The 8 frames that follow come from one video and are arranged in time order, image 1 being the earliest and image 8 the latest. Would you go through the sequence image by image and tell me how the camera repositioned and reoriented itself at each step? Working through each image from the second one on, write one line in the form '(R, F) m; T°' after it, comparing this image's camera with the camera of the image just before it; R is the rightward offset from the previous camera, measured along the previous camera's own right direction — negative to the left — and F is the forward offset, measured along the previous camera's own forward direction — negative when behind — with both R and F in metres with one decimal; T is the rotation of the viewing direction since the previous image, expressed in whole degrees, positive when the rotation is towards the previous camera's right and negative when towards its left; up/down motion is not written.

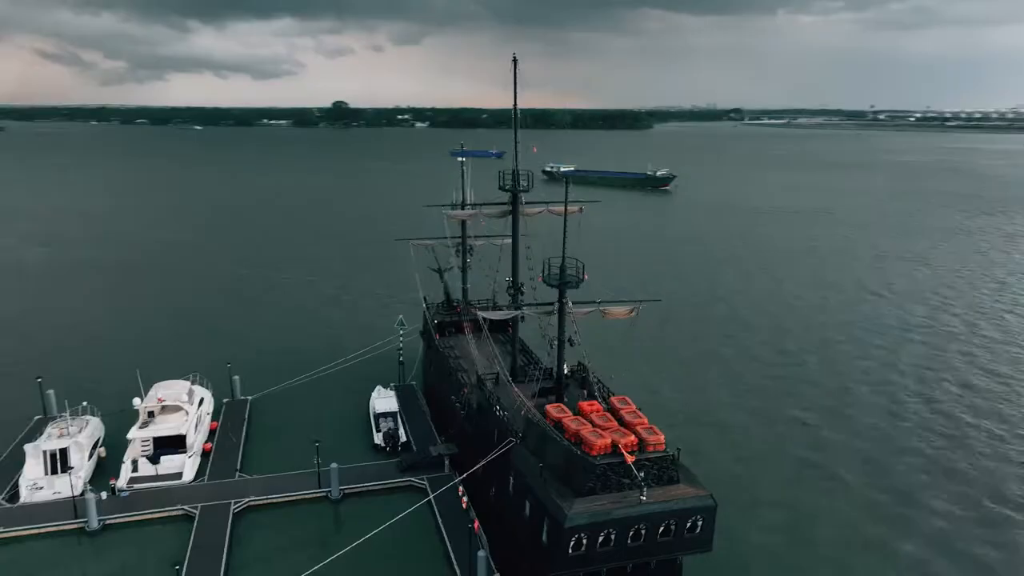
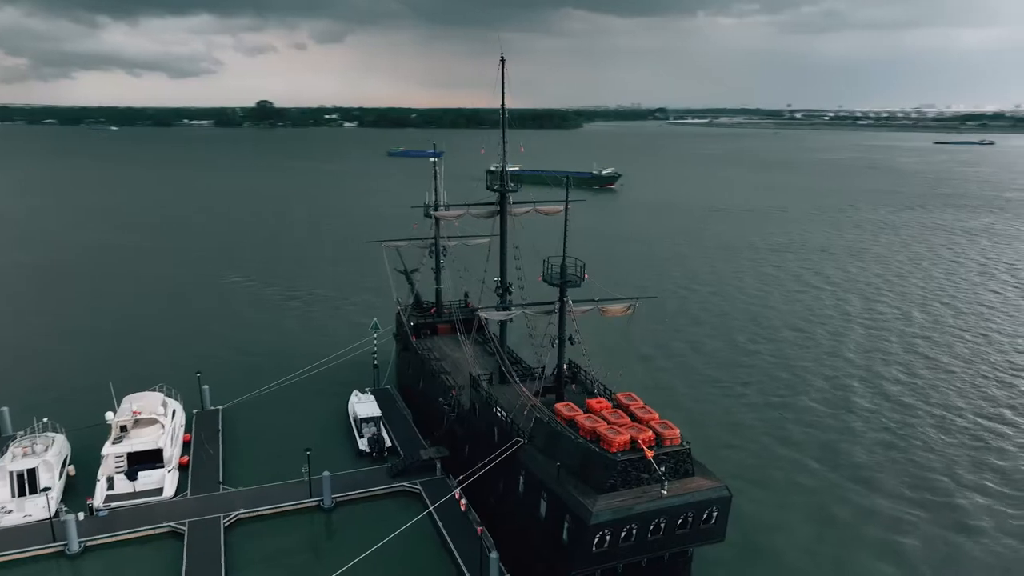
(-2.3, +0.1) m; +5°
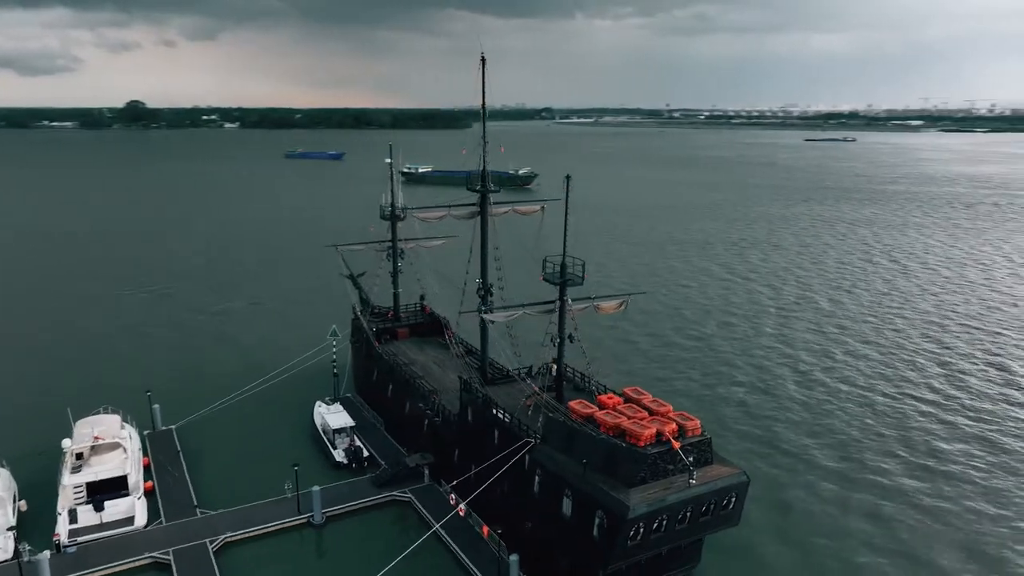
(-3.5, +0.3) m; +8°
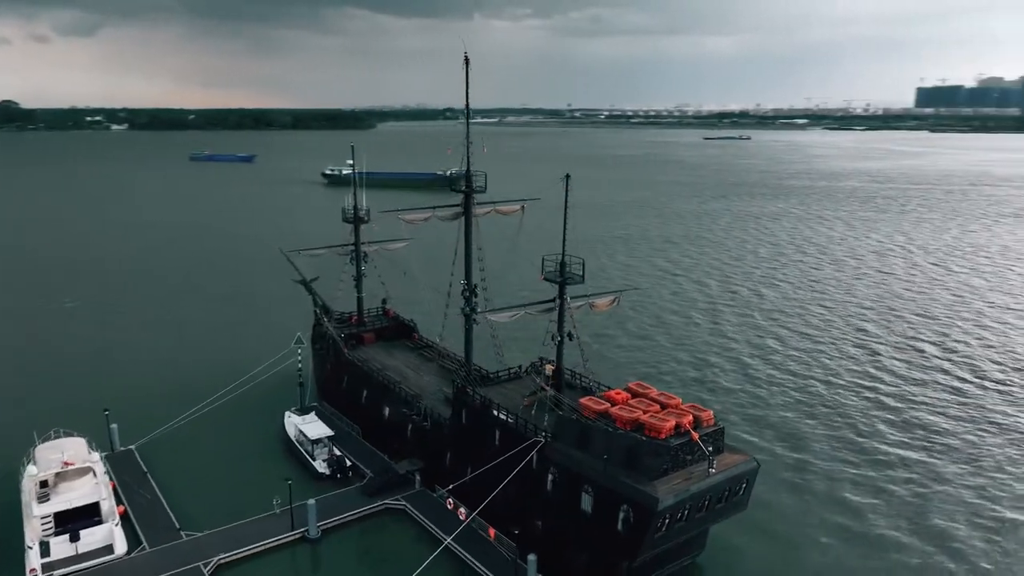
(-3.0, +0.2) m; +7°
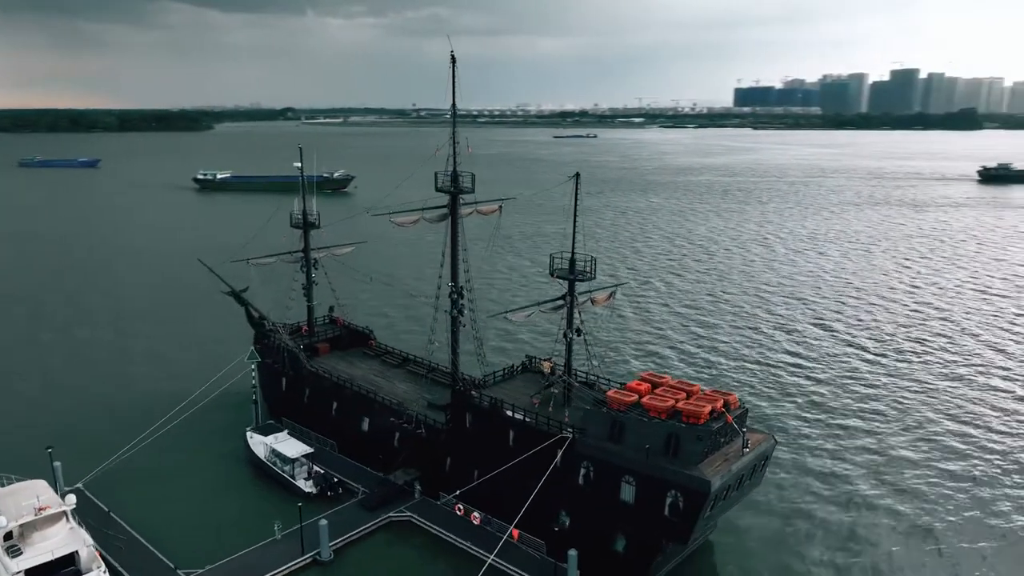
(-5.3, +0.5) m; +11°
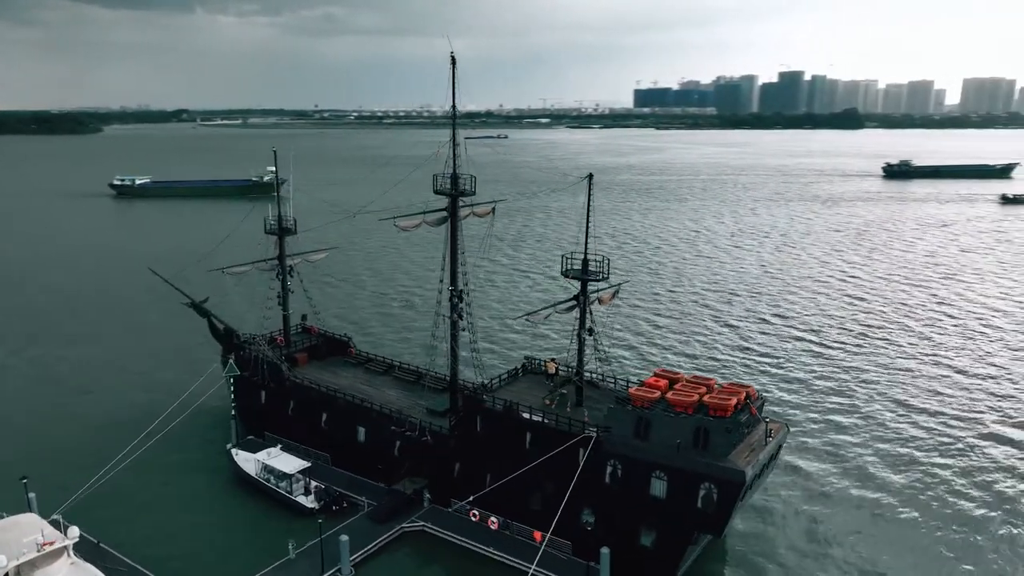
(-3.5, +0.3) m; +7°
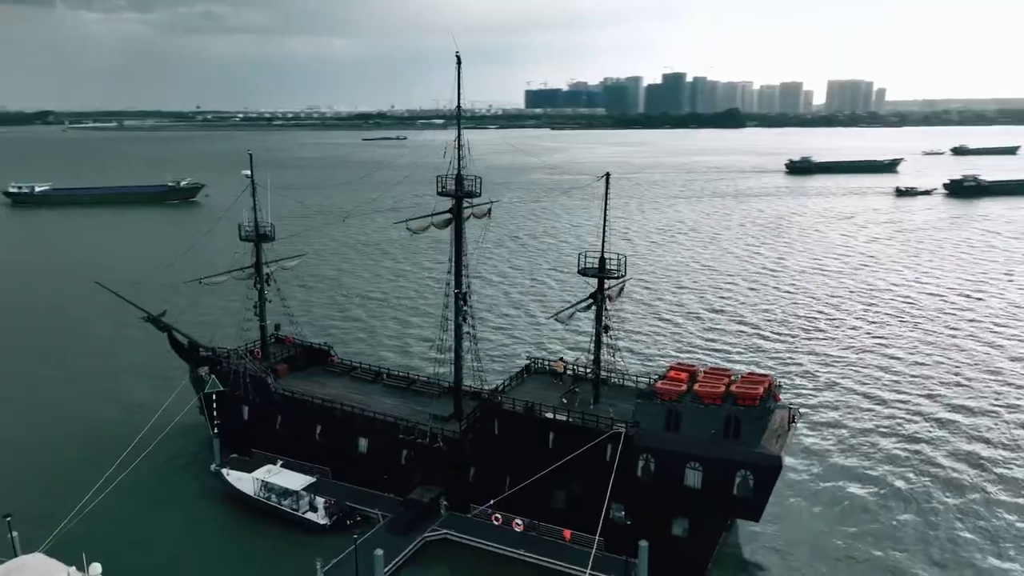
(-4.1, +0.4) m; +8°
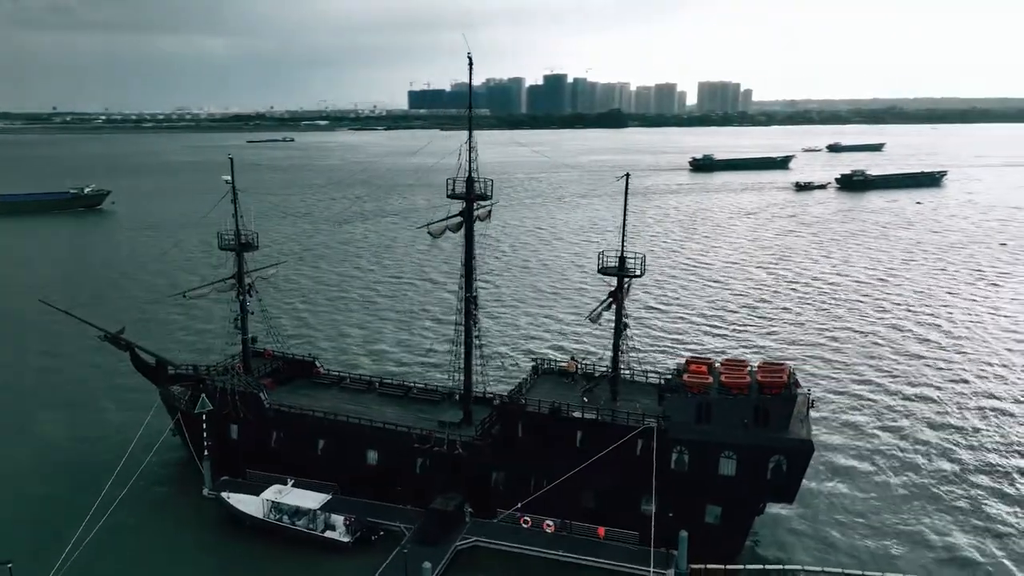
(-4.5, +0.4) m; +8°
